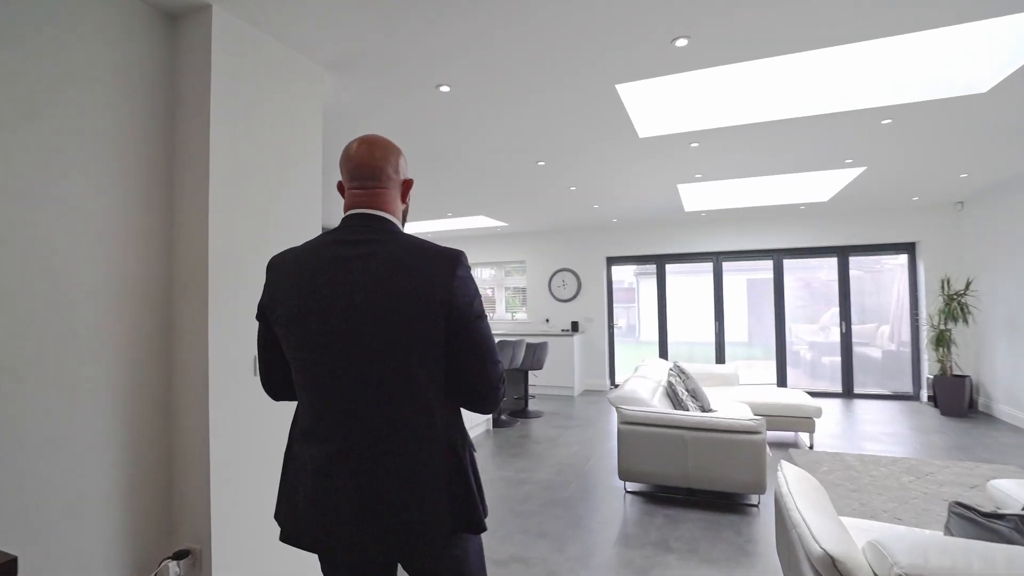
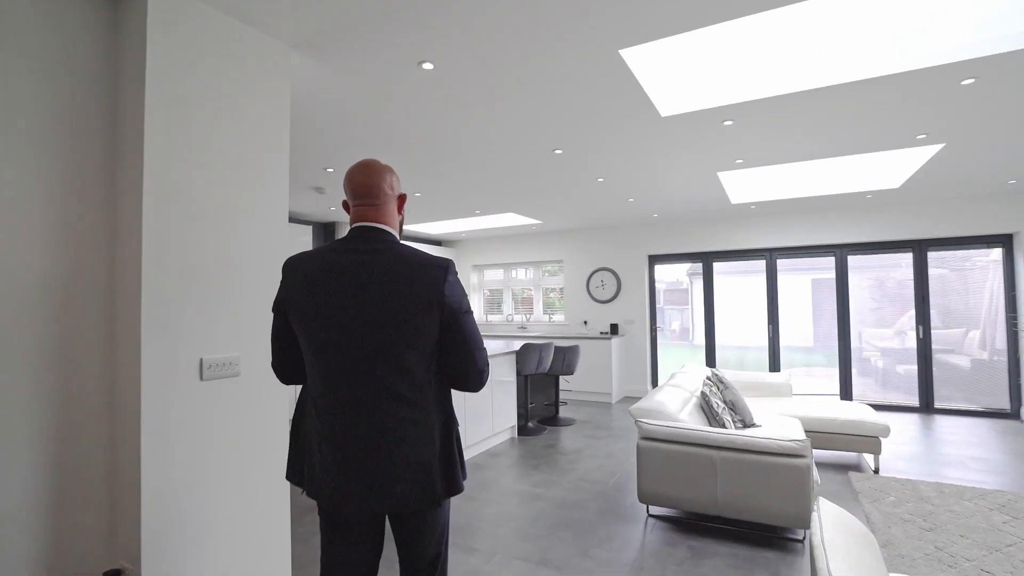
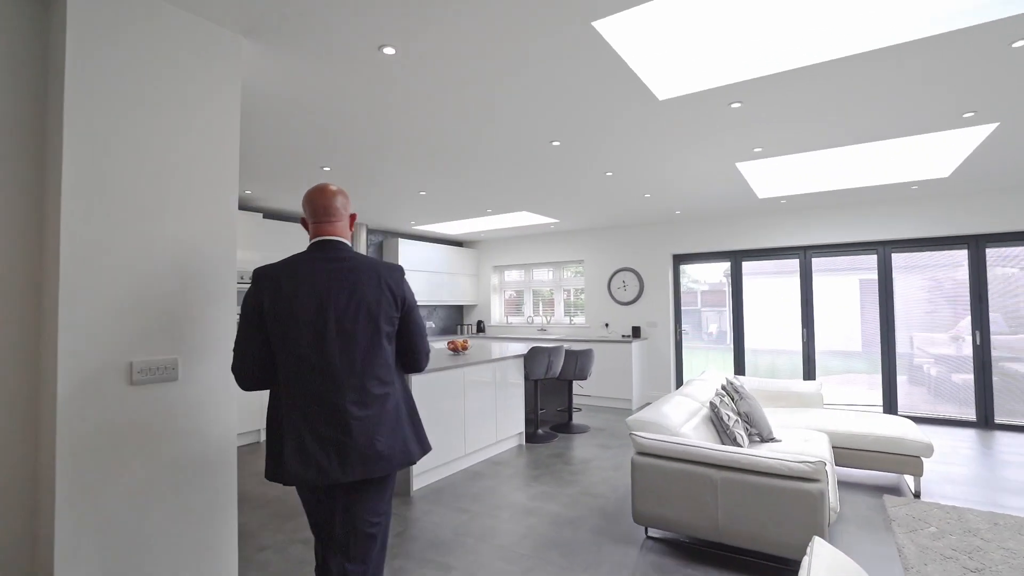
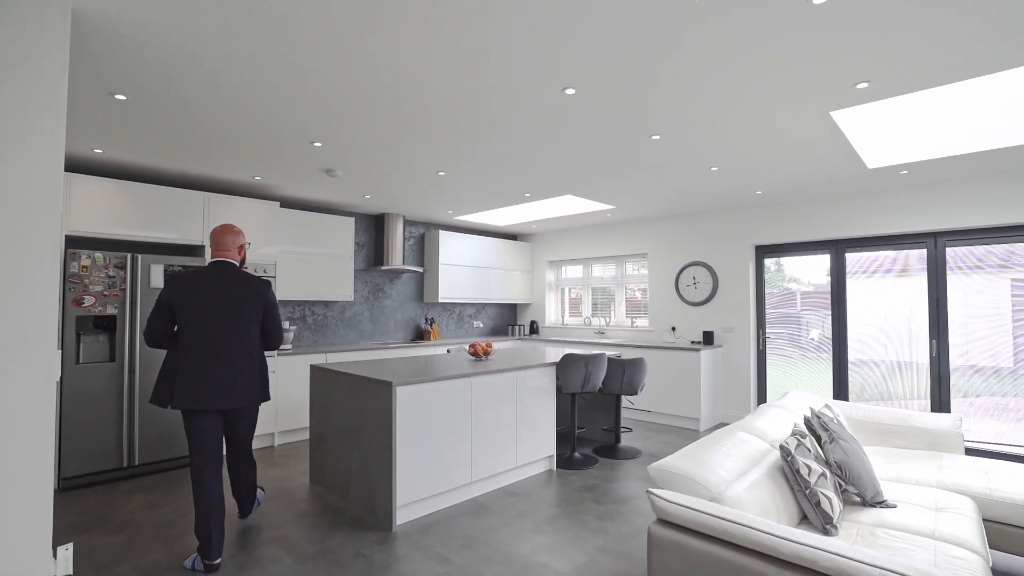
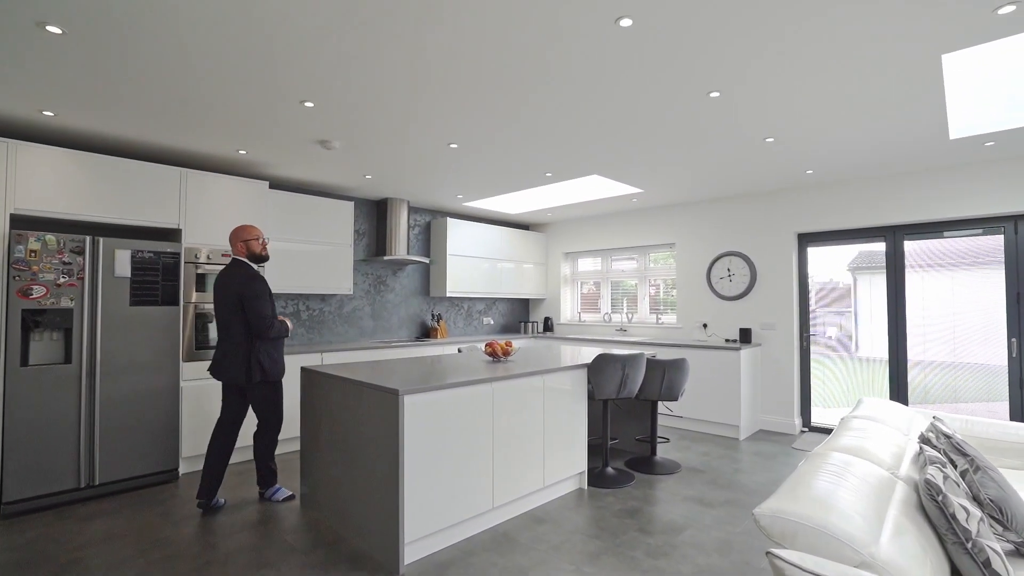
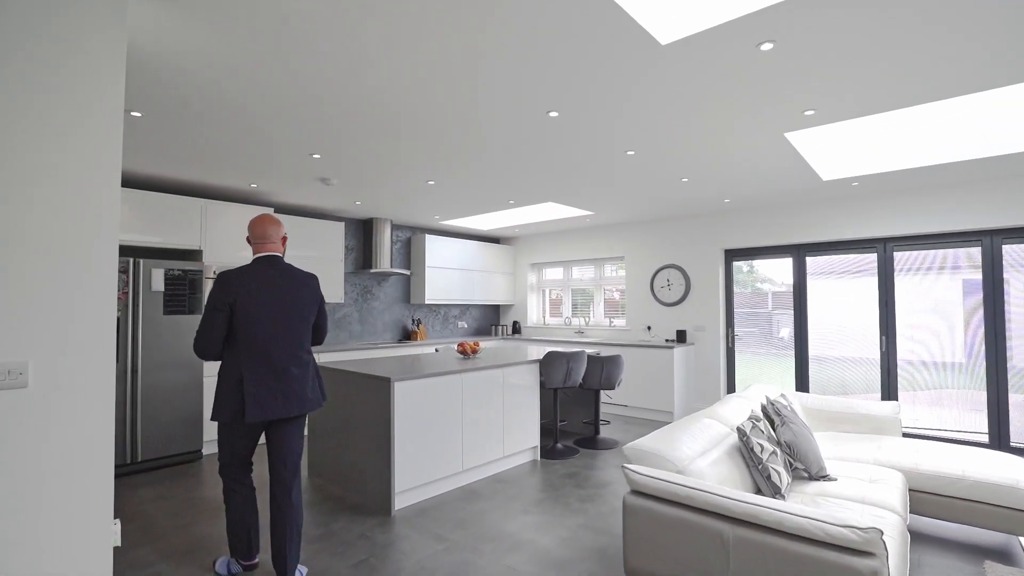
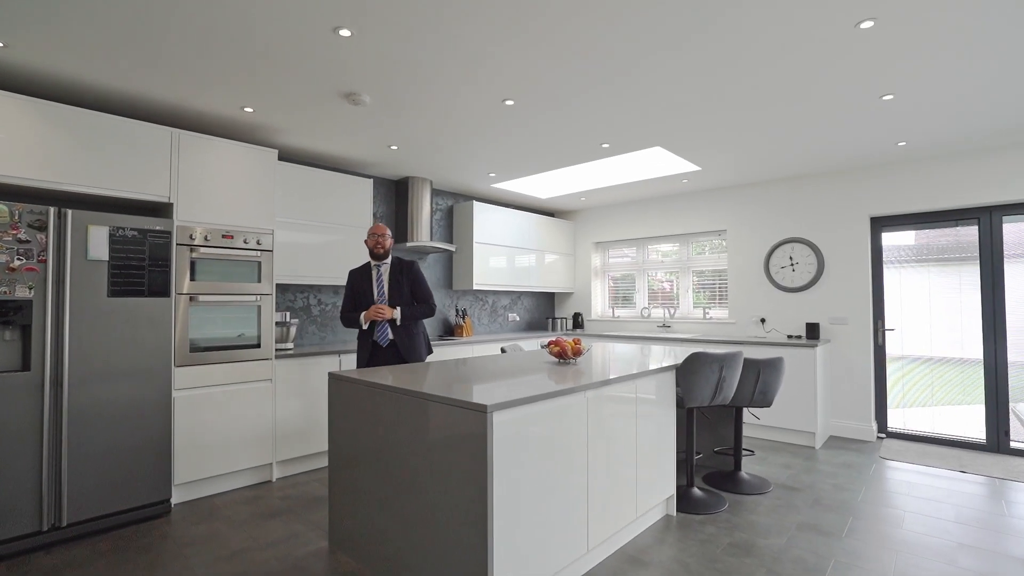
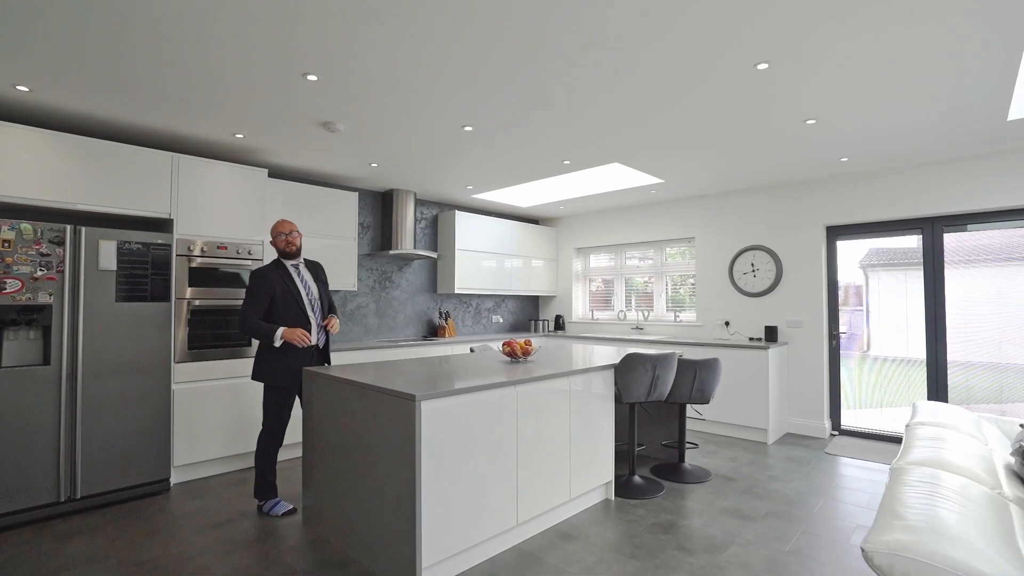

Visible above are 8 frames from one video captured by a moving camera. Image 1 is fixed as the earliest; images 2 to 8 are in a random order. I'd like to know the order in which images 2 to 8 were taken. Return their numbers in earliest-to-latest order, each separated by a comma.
2, 3, 6, 4, 5, 8, 7
